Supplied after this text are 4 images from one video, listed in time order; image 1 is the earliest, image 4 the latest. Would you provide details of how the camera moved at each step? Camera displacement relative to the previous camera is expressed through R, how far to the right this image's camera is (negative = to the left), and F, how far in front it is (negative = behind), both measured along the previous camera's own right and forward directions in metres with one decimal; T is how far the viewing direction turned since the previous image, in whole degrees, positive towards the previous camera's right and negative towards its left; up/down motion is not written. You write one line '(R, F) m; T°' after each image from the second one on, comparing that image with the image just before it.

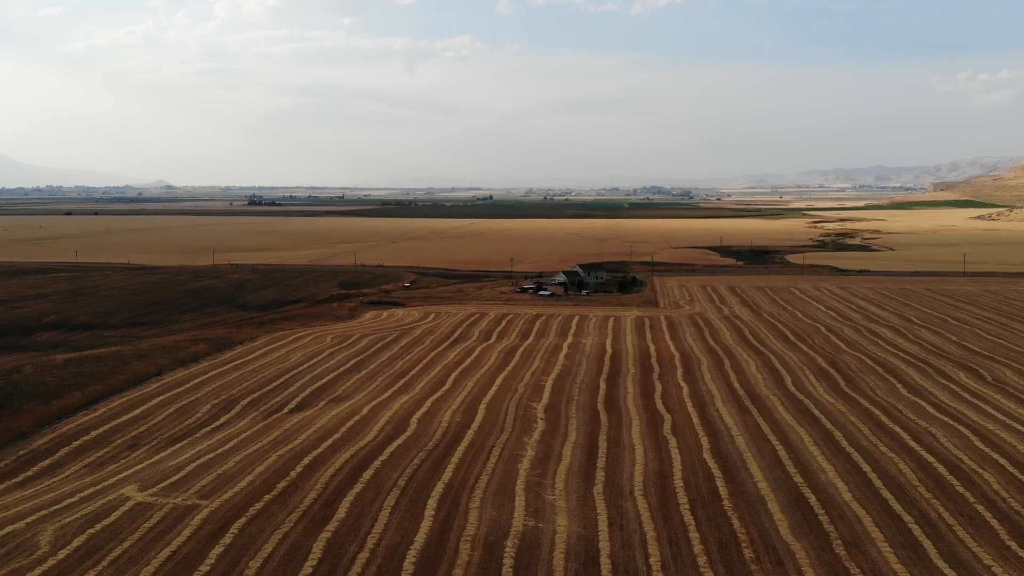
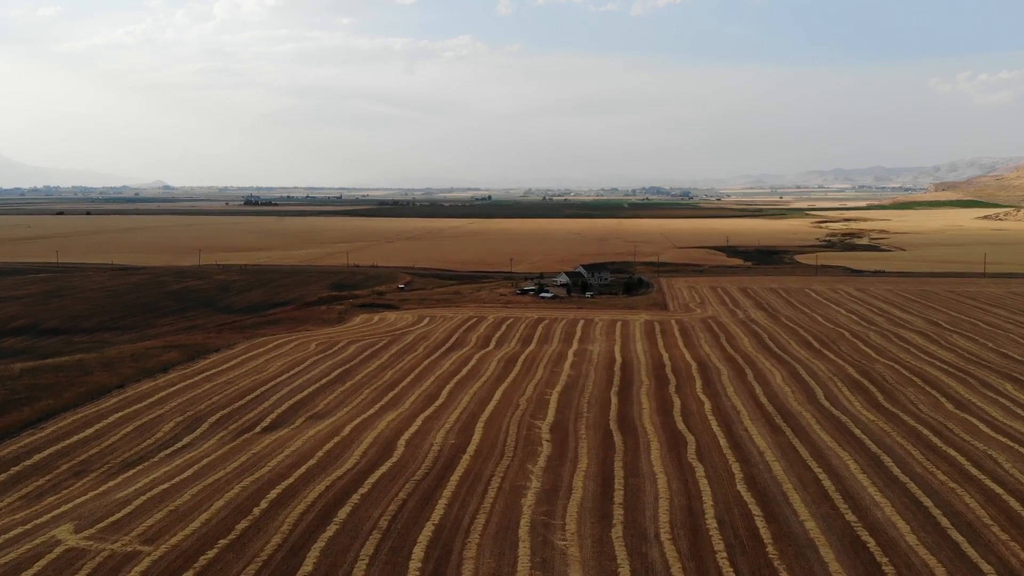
(0.0, +1.6) m; 0°
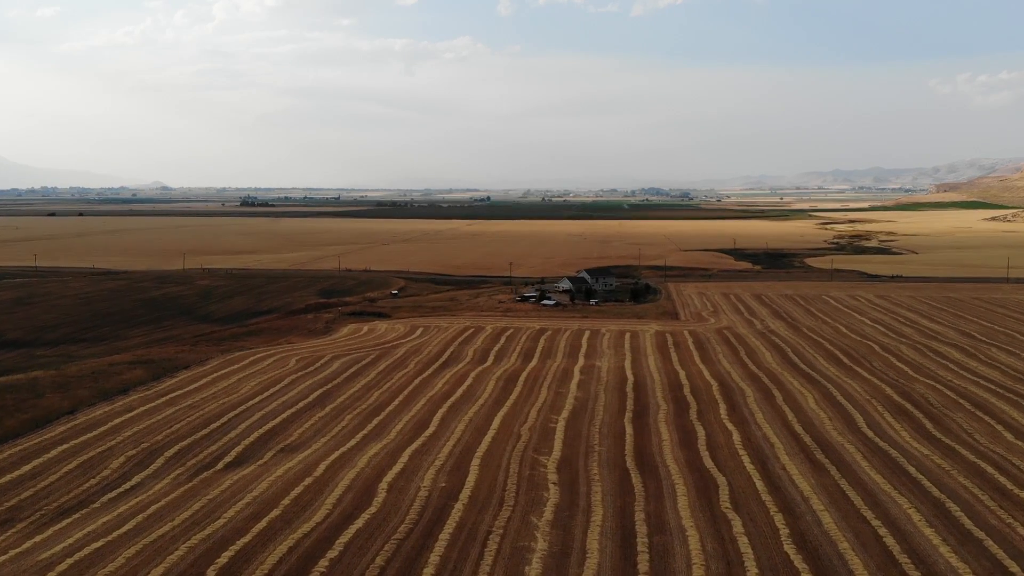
(0.0, +1.7) m; 0°
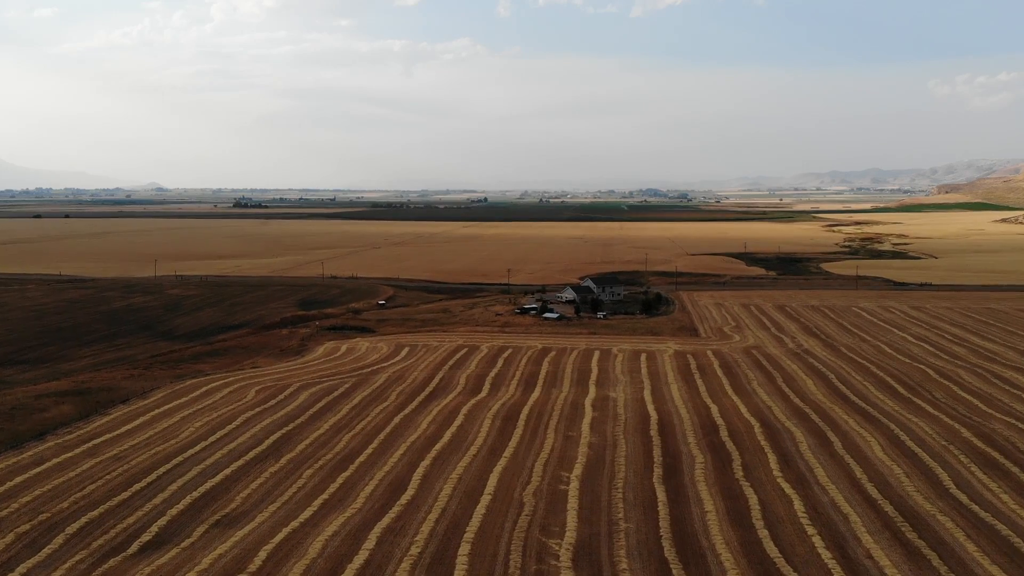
(0.0, +2.6) m; 0°
